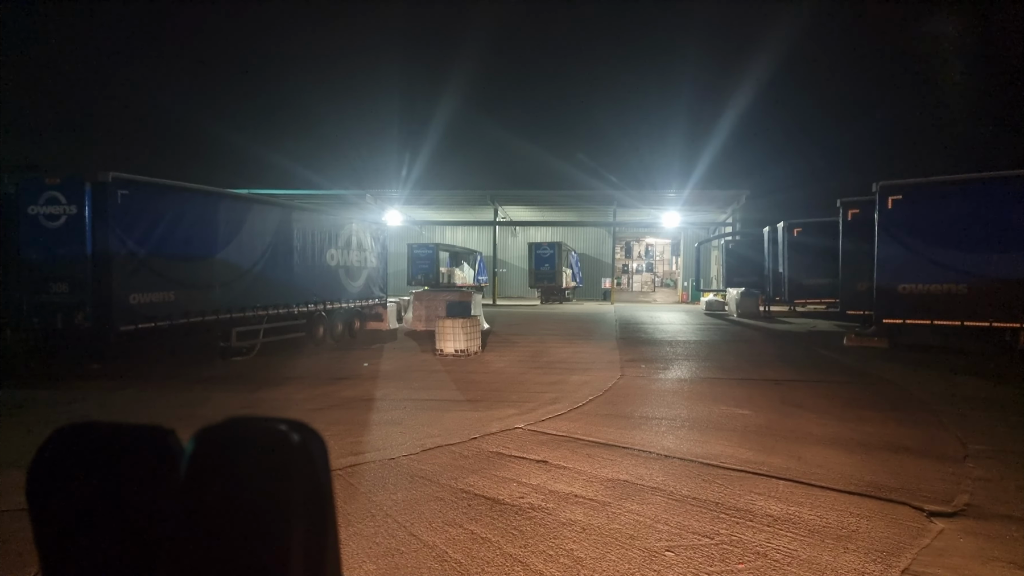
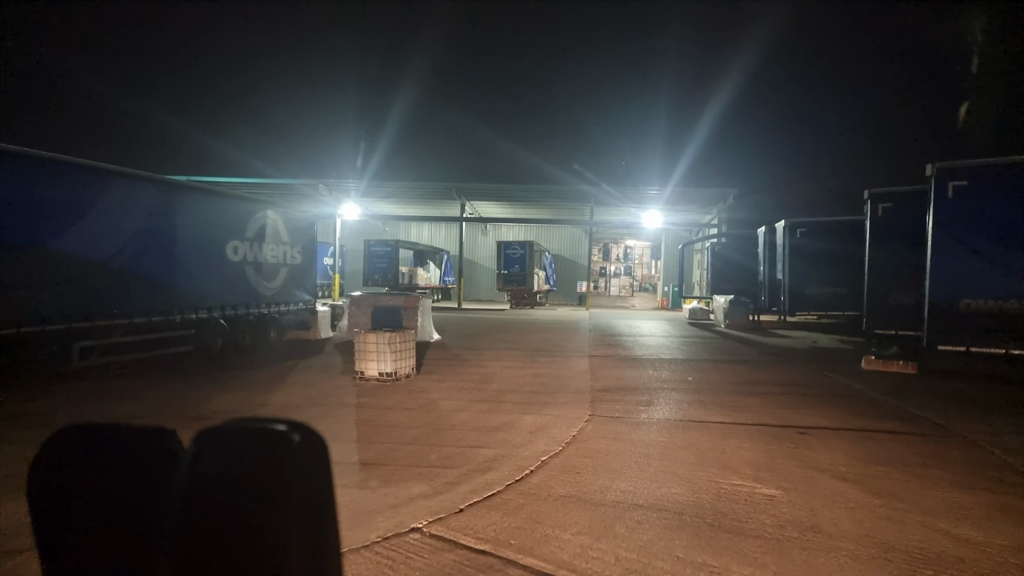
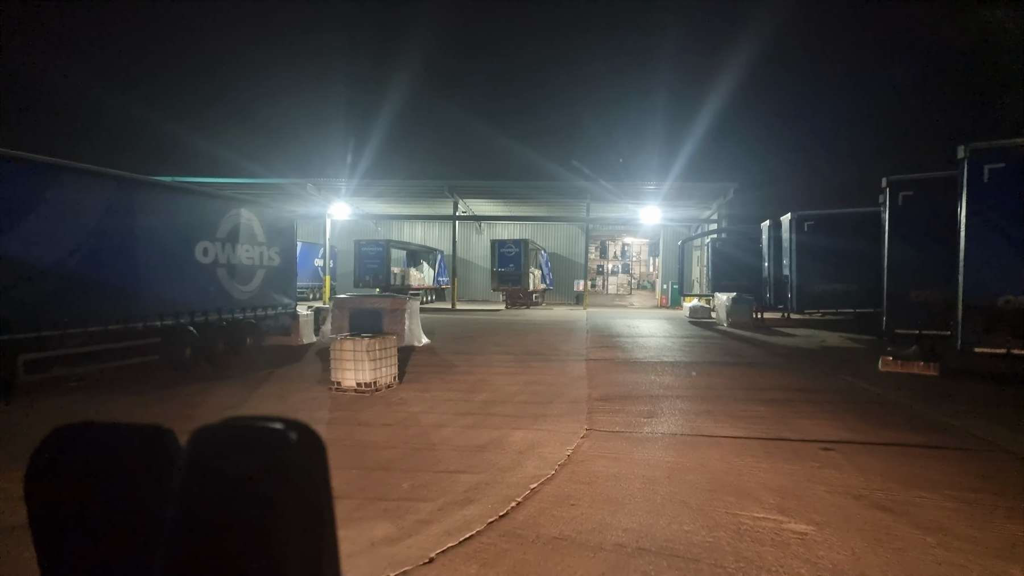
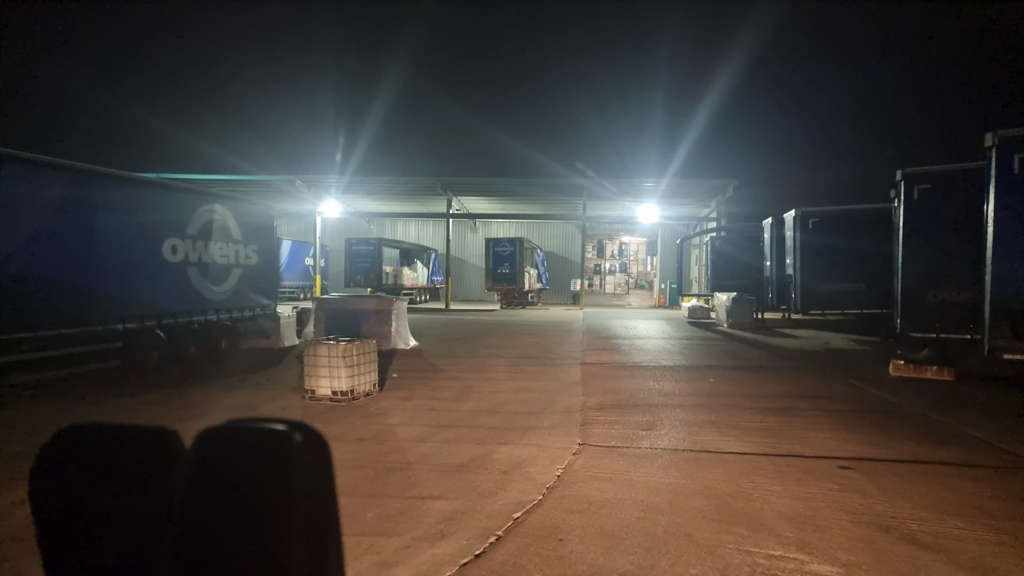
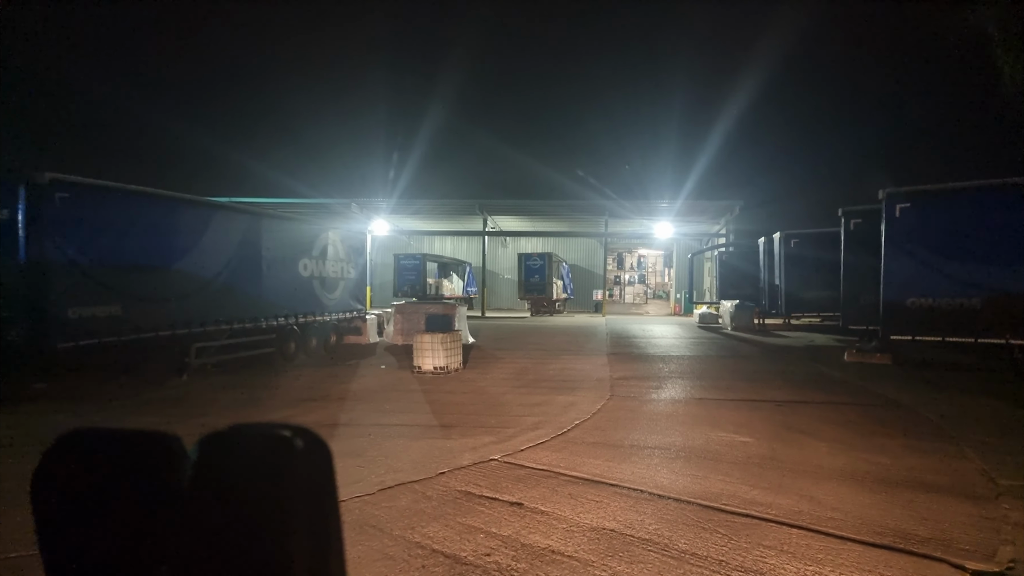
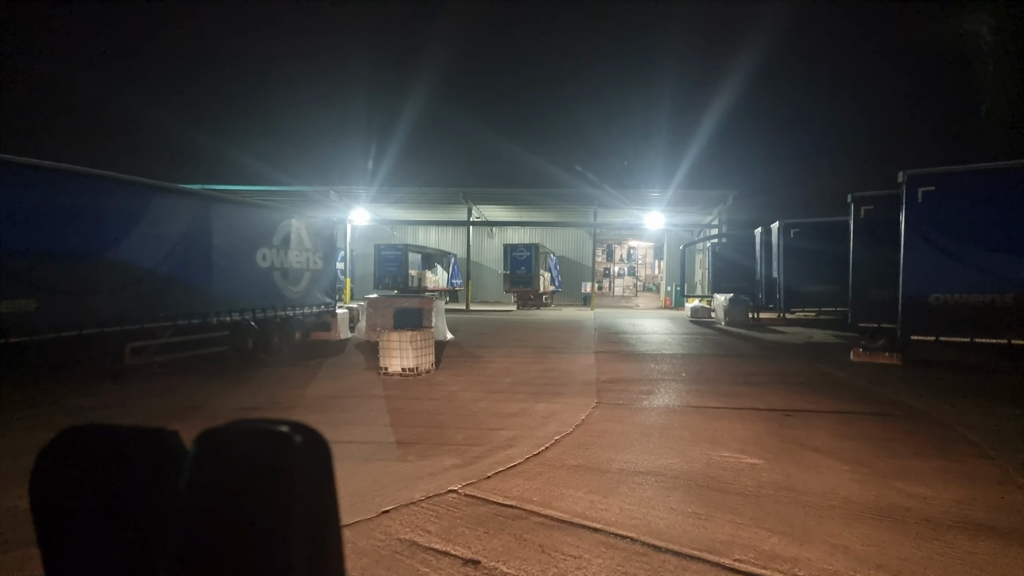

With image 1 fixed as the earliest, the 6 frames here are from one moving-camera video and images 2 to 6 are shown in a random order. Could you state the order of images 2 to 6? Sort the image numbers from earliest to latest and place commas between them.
5, 6, 2, 3, 4
